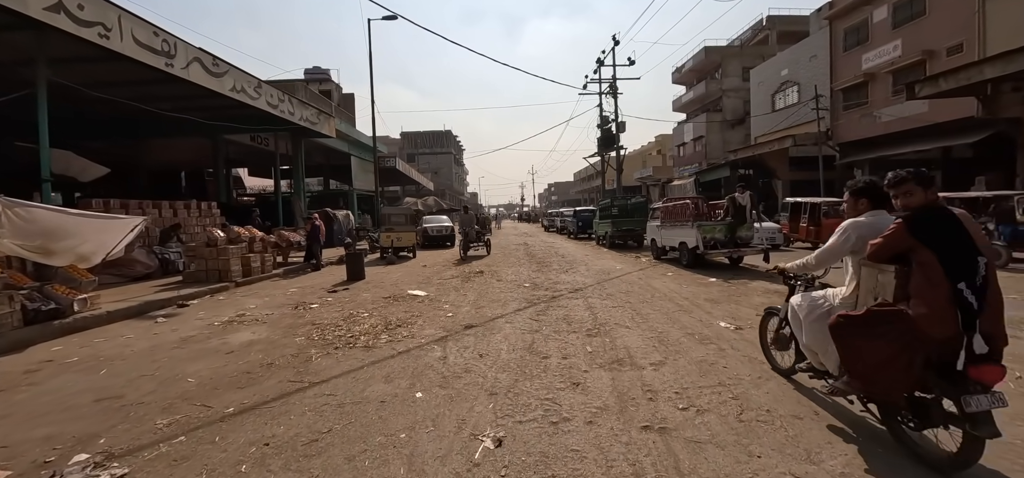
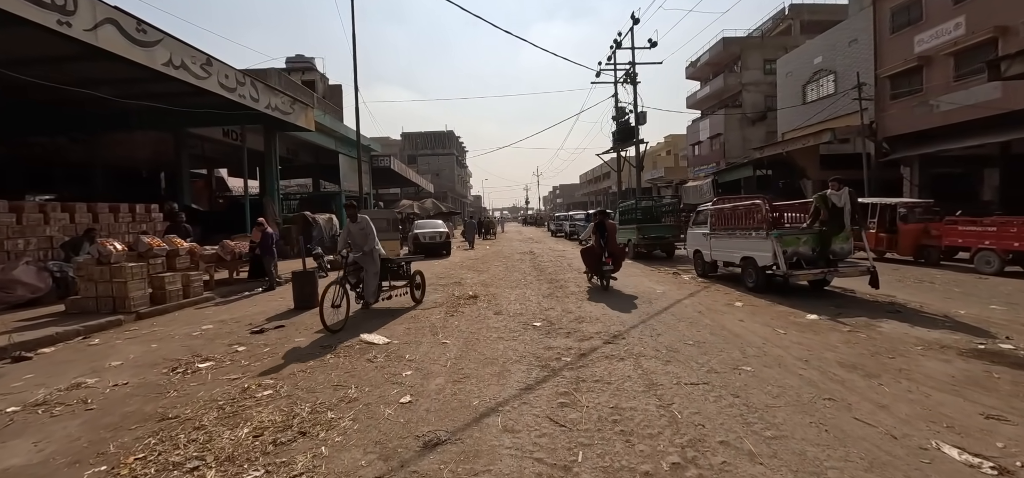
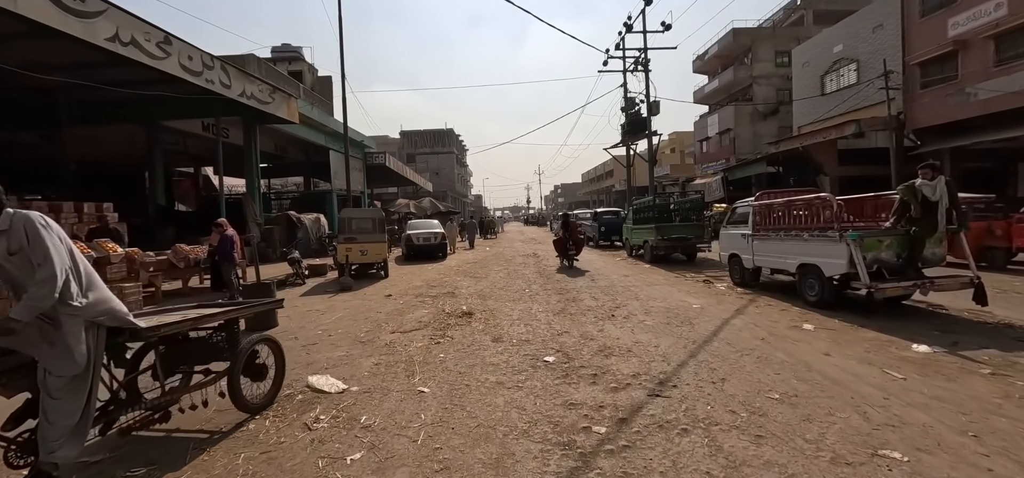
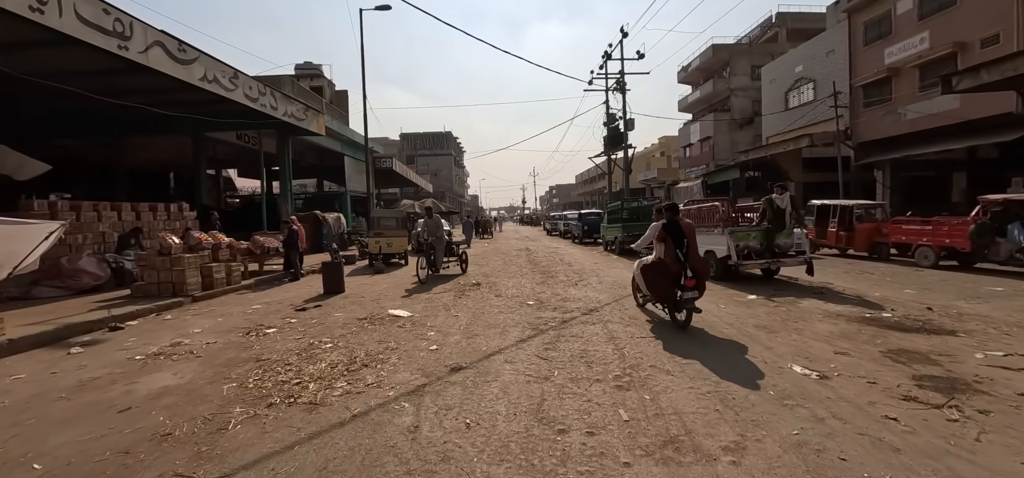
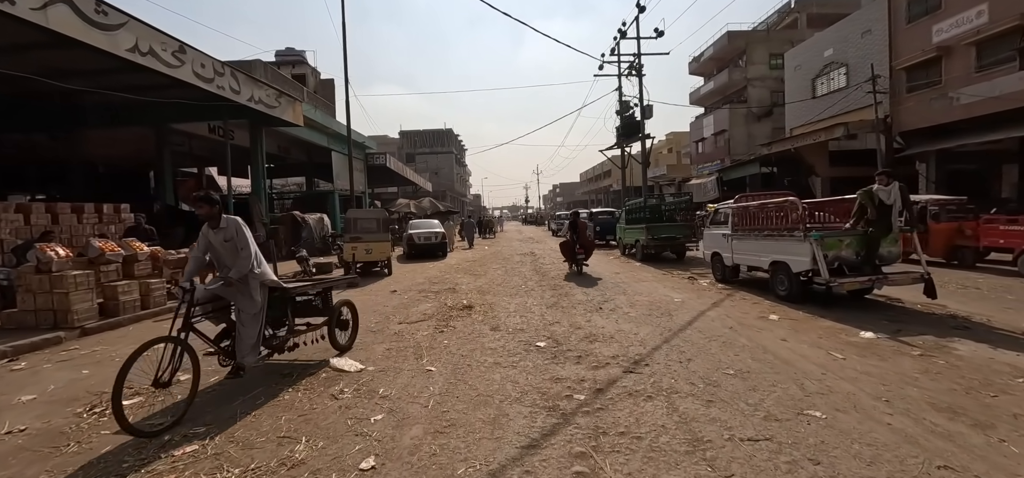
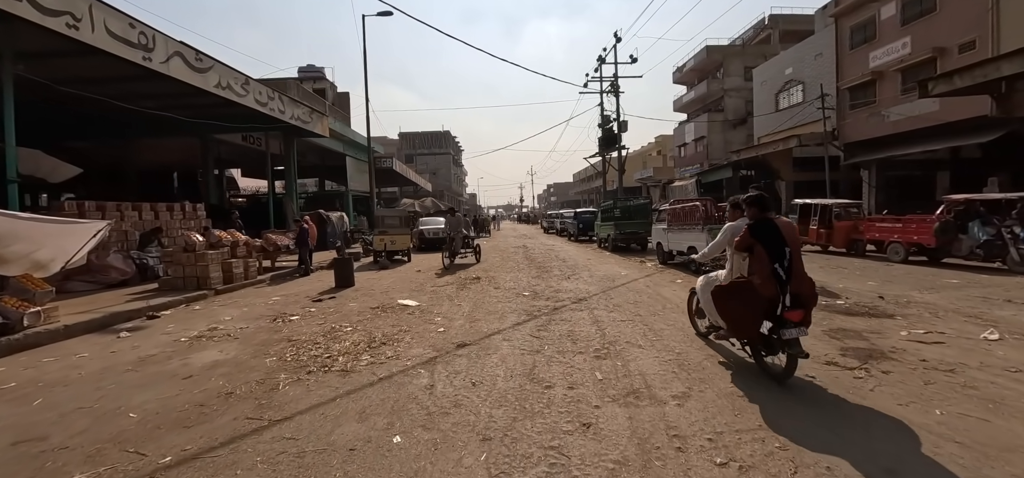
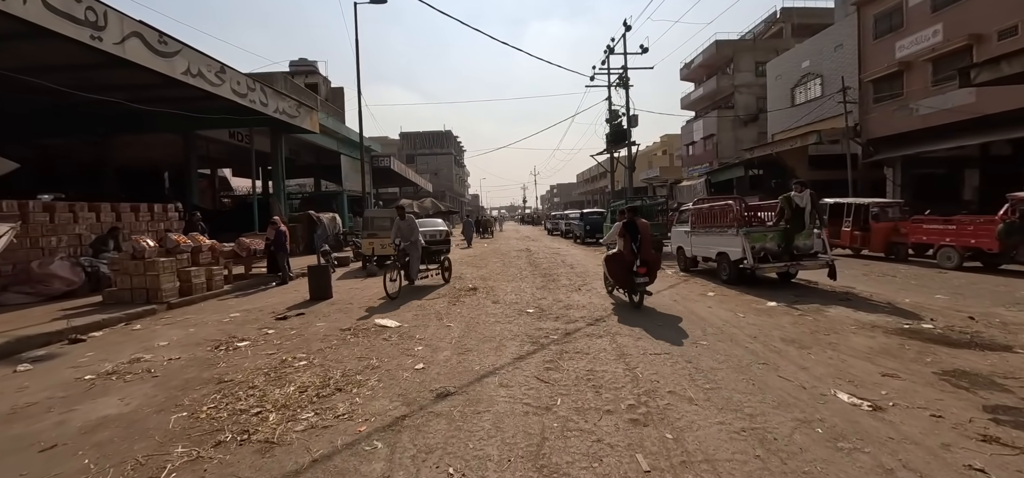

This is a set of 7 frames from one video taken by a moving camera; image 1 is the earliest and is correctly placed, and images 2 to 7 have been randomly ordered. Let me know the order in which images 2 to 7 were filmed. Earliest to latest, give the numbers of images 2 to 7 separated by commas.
6, 4, 7, 2, 5, 3
